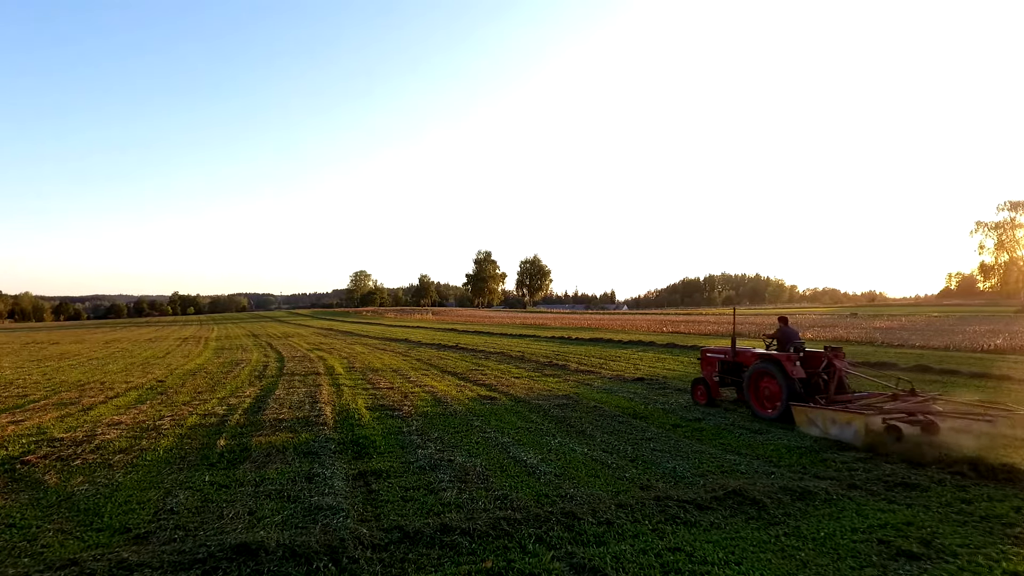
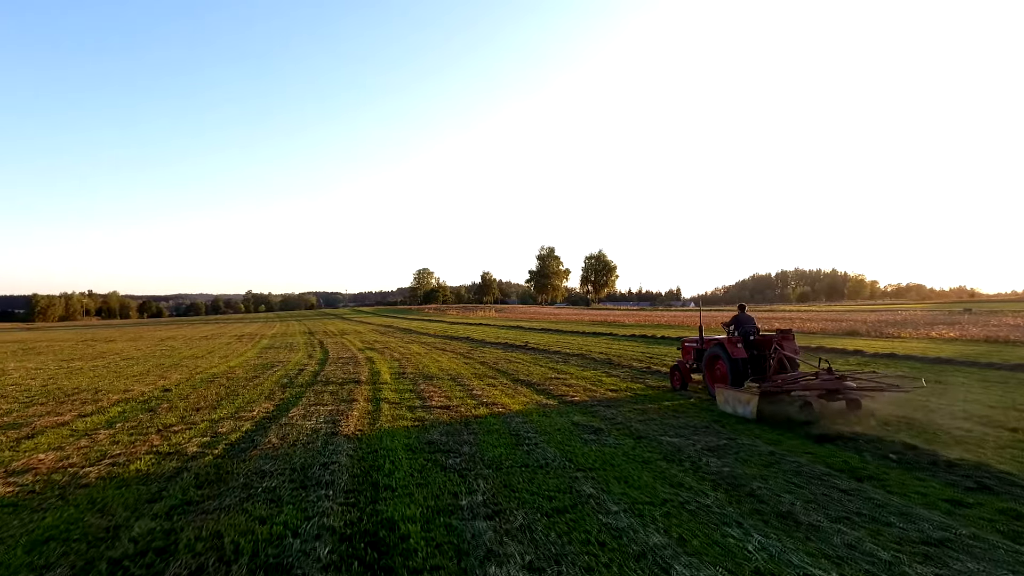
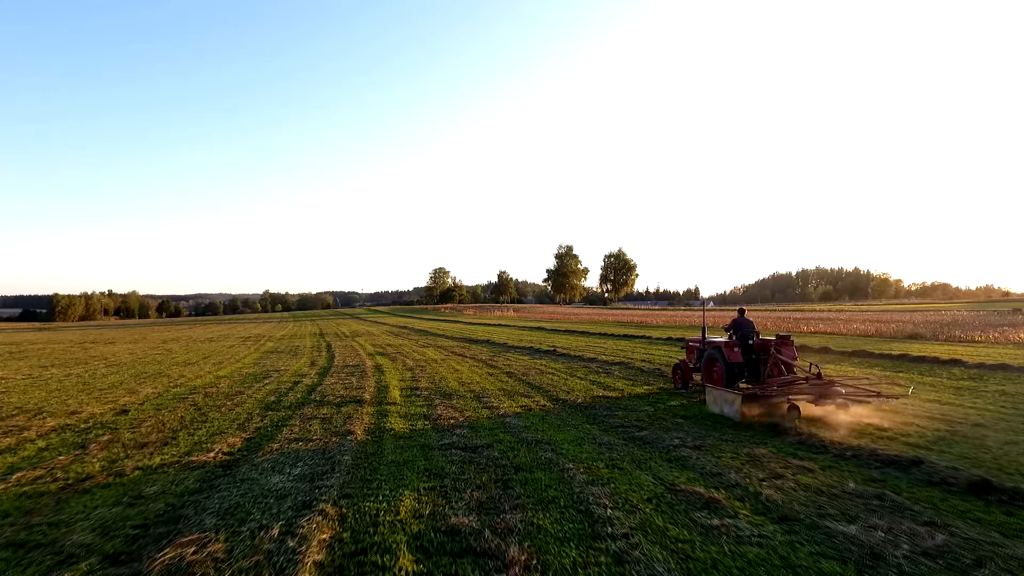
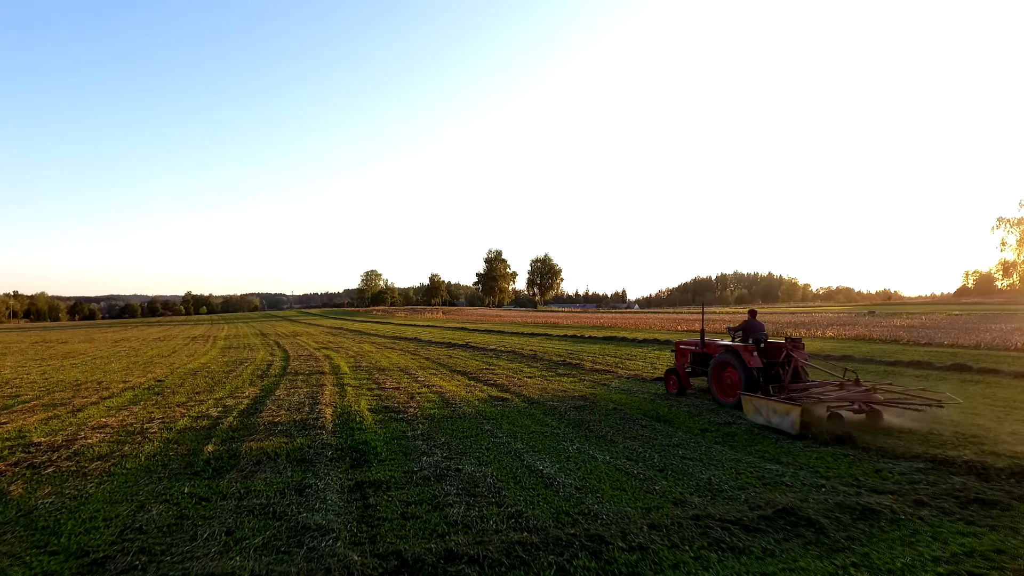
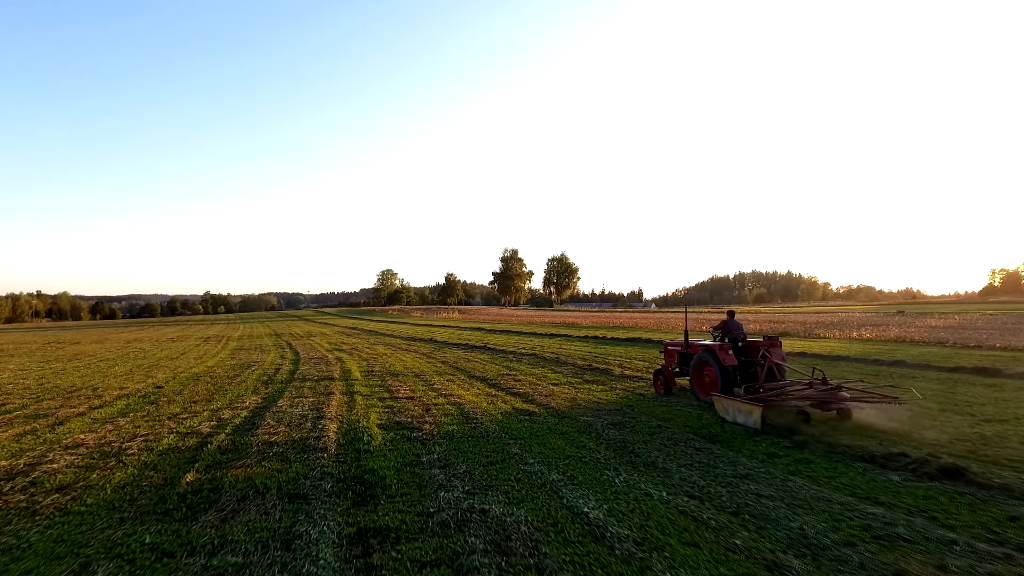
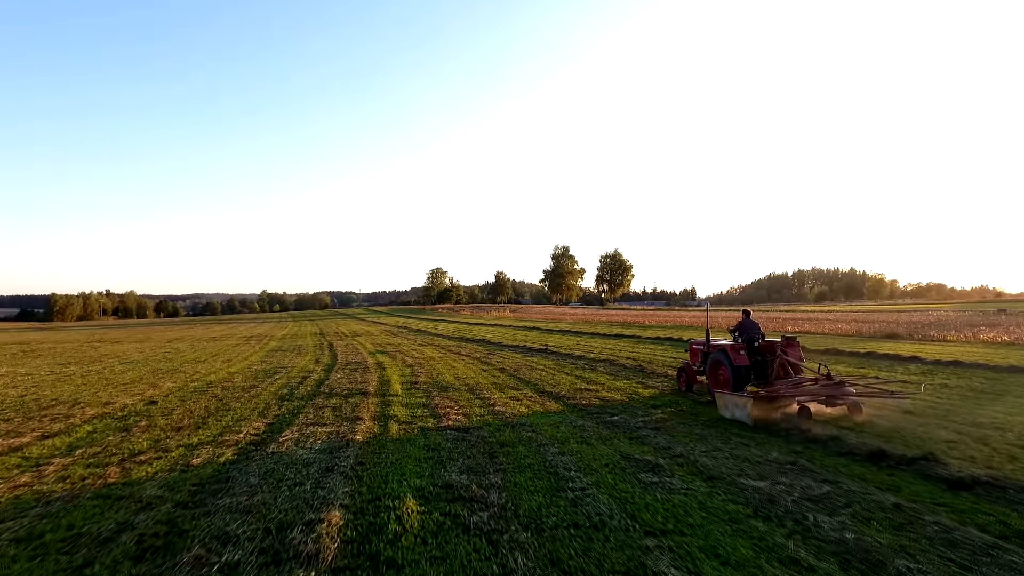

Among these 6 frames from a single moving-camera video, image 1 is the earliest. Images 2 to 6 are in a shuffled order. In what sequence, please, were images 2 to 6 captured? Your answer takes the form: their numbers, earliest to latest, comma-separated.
4, 5, 2, 6, 3
